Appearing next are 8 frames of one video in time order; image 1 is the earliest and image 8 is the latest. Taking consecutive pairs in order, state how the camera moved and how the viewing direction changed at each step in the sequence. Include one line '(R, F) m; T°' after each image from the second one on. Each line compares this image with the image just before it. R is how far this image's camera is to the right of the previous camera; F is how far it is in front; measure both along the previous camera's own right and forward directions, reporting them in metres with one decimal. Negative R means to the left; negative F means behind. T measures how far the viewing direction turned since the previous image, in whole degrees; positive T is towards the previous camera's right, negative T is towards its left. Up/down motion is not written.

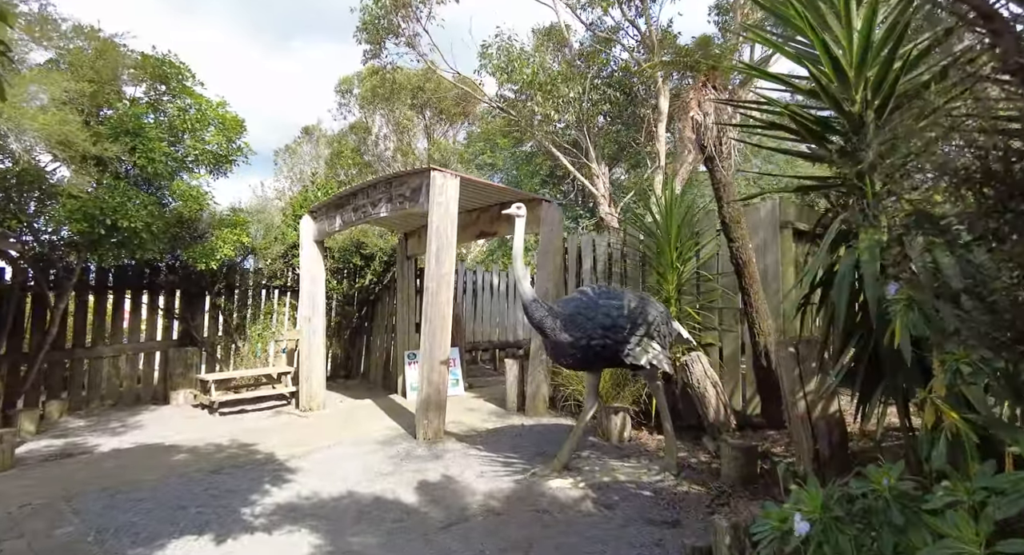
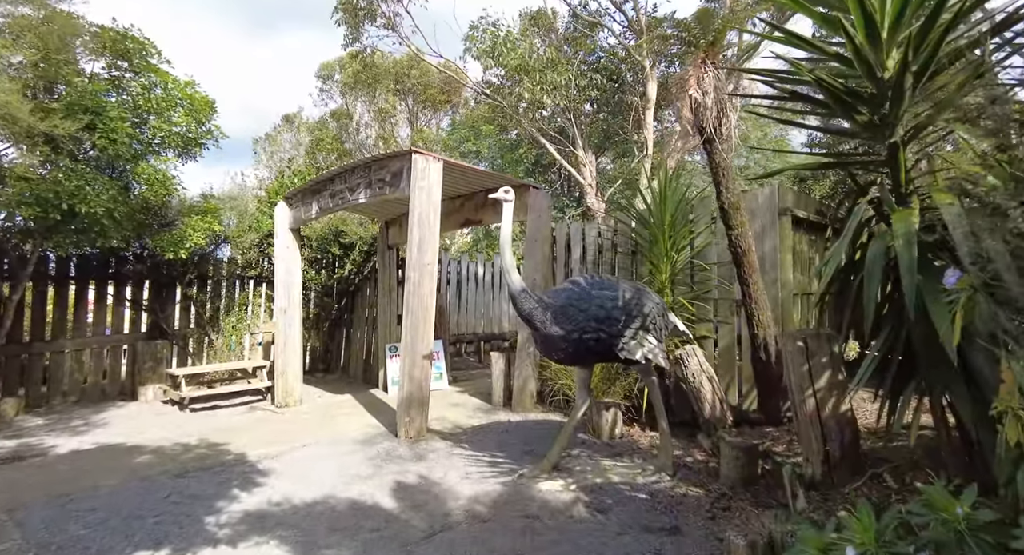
(0.0, +0.3) m; +2°
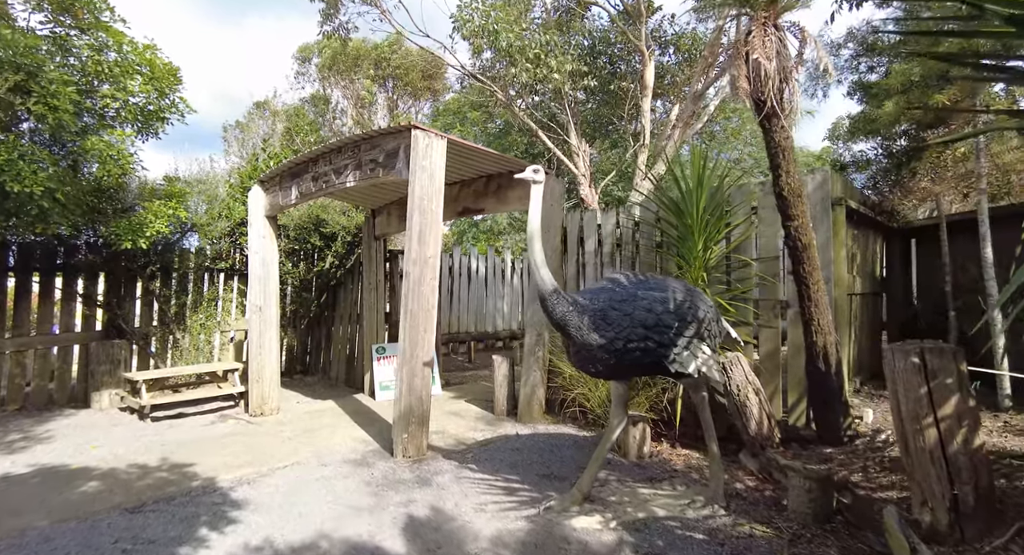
(-0.3, +0.6) m; +2°
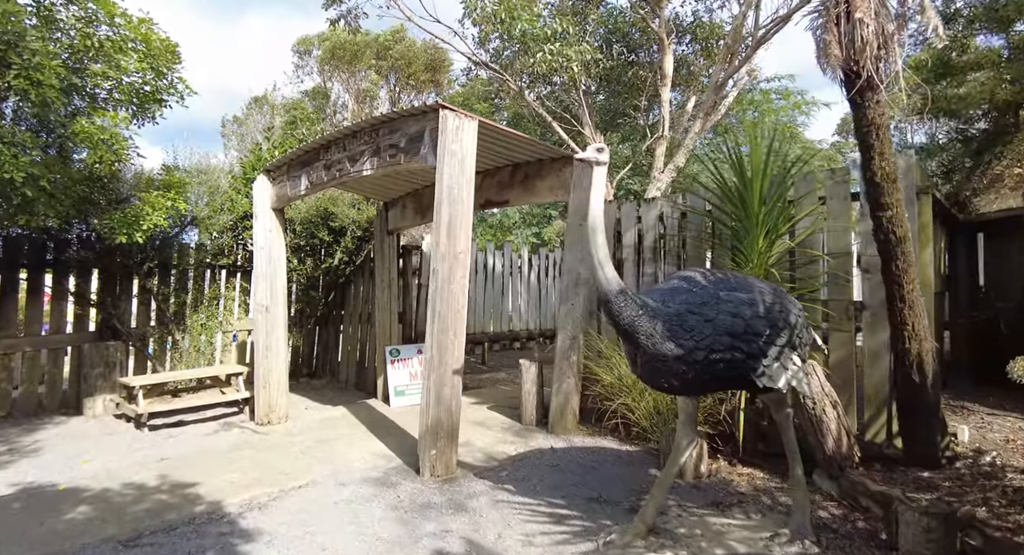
(-0.3, +0.5) m; 0°
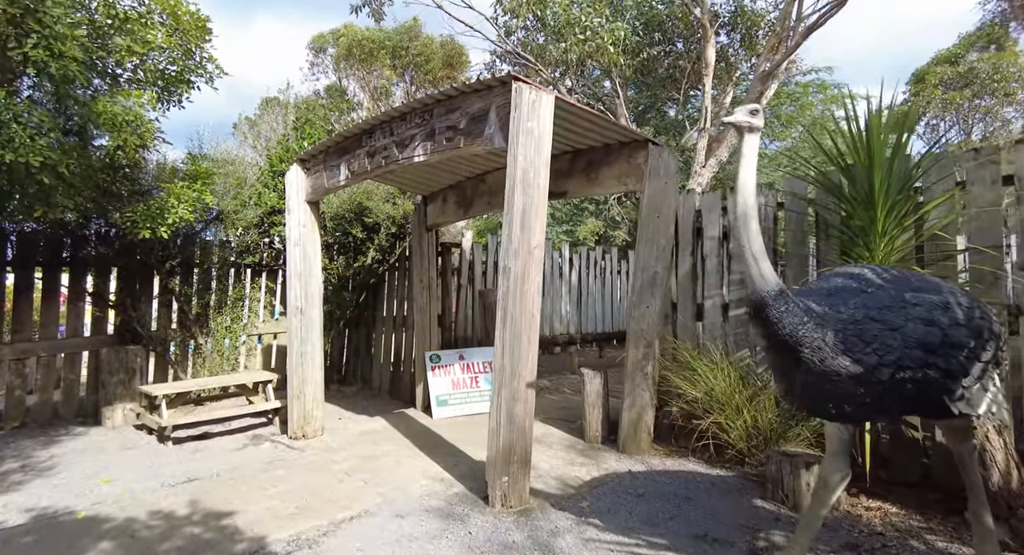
(-0.4, +0.5) m; -1°
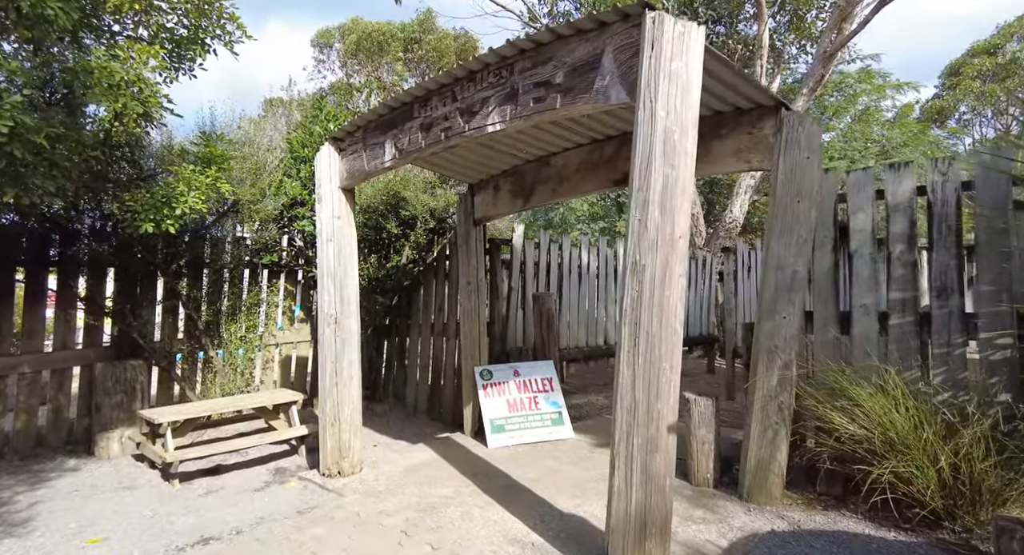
(-0.5, +0.9) m; 0°
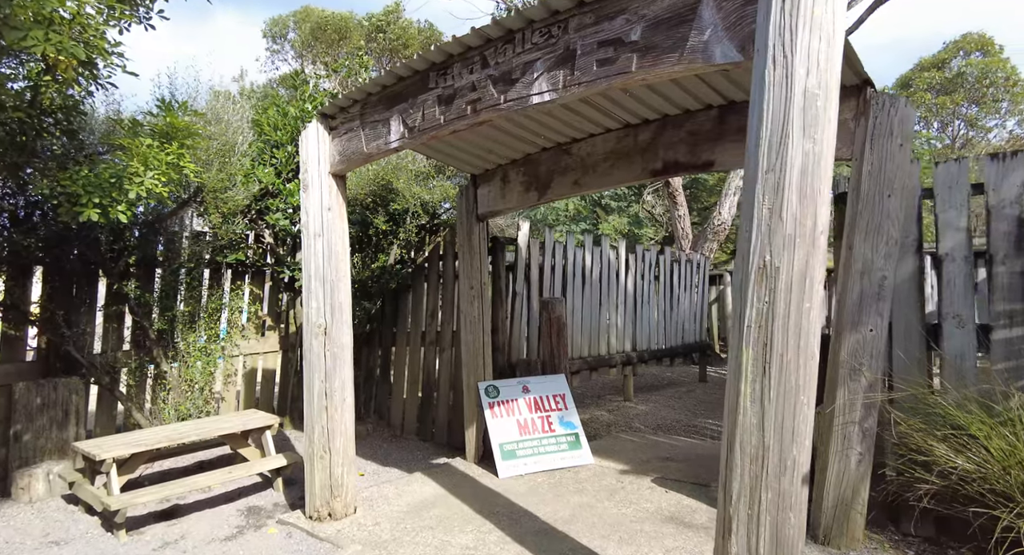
(-0.4, +0.6) m; +5°
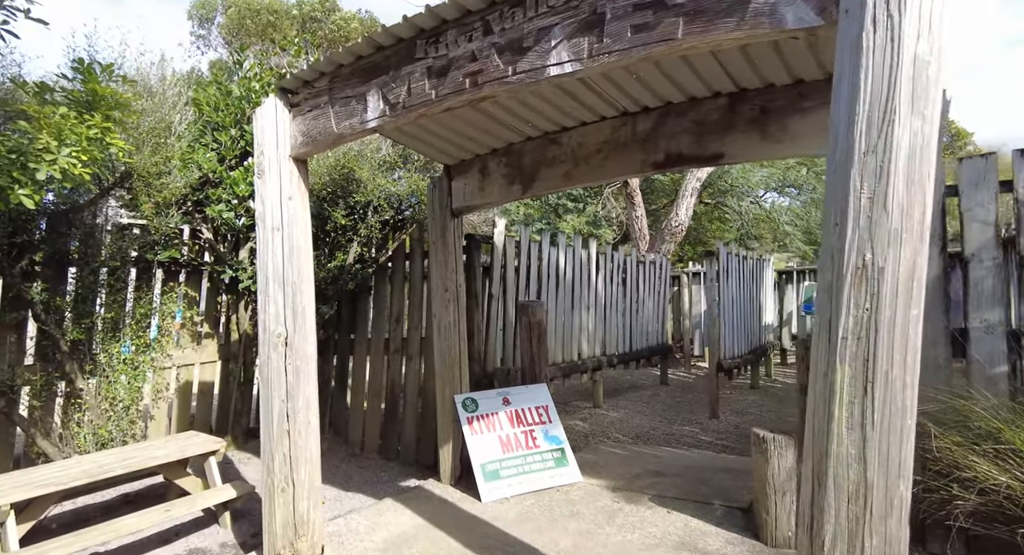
(-0.3, +0.4) m; +6°
